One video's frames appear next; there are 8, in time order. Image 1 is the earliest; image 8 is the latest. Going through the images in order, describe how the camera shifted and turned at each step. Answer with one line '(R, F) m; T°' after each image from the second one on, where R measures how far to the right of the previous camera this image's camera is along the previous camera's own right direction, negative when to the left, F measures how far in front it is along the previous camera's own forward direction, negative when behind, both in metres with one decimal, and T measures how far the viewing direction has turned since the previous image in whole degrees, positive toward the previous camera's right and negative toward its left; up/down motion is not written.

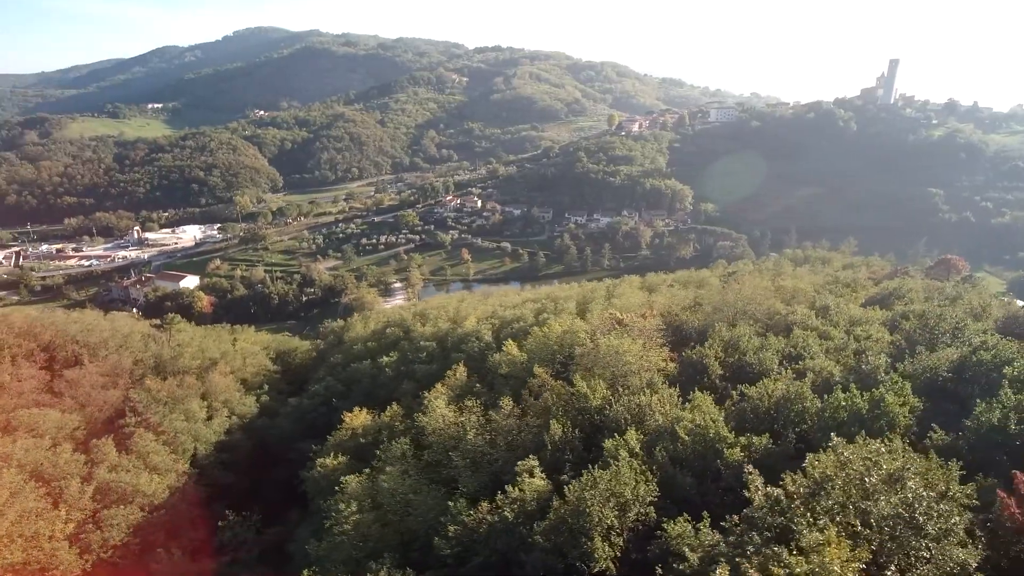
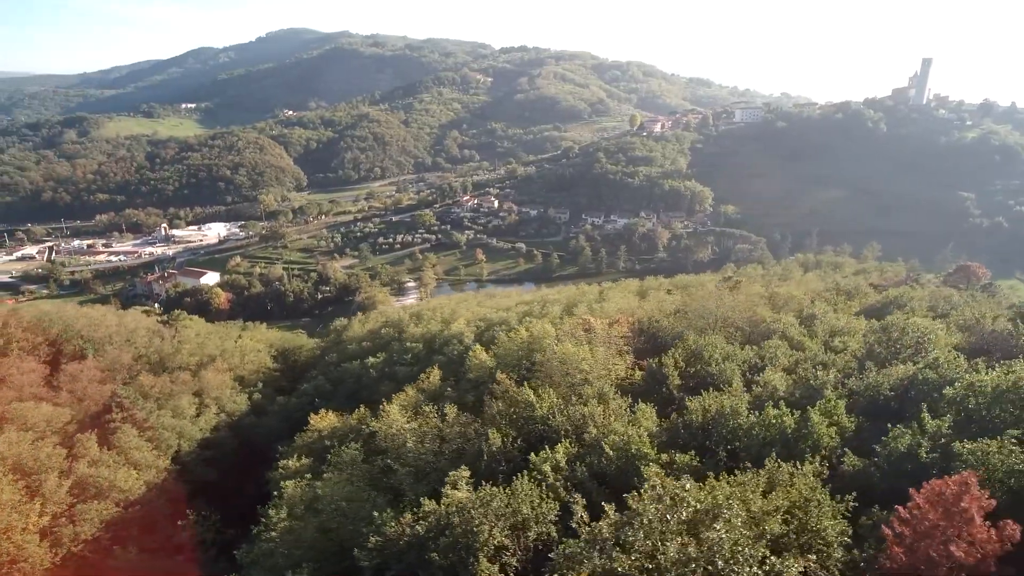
(+1.5, +0.3) m; -2°
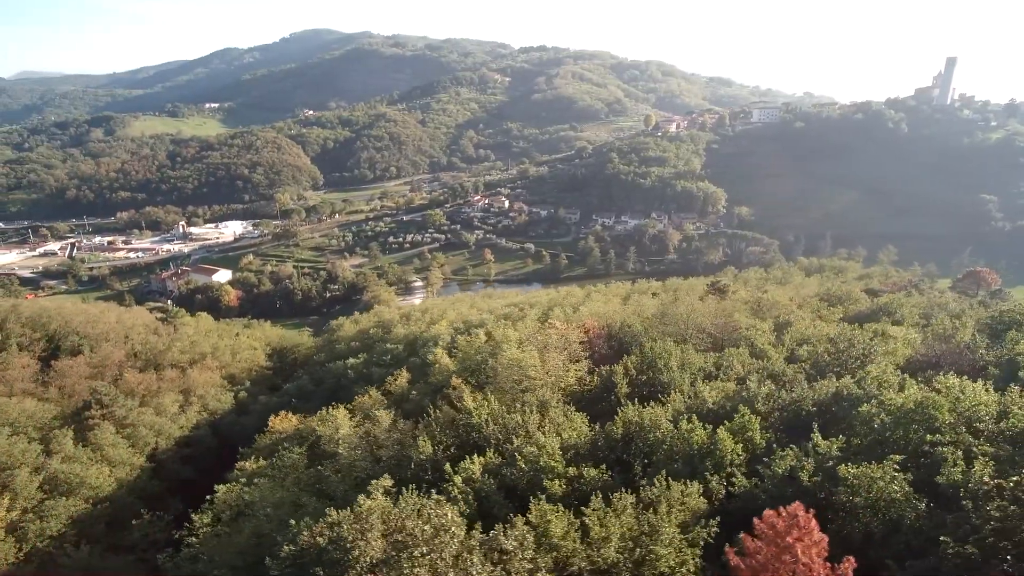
(+1.5, +0.2) m; -2°
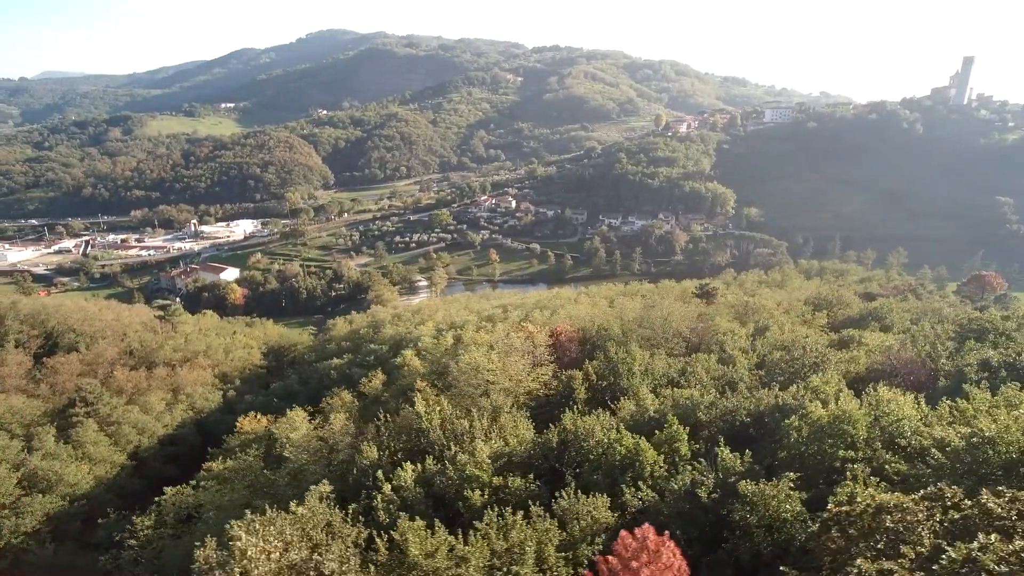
(+1.1, +0.2) m; -1°
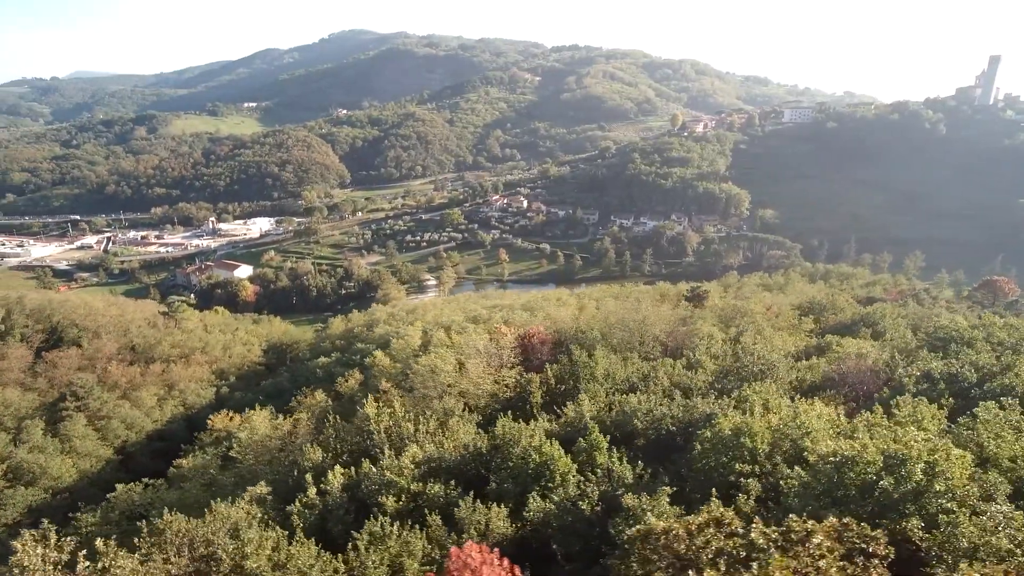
(+1.2, +0.1) m; -2°
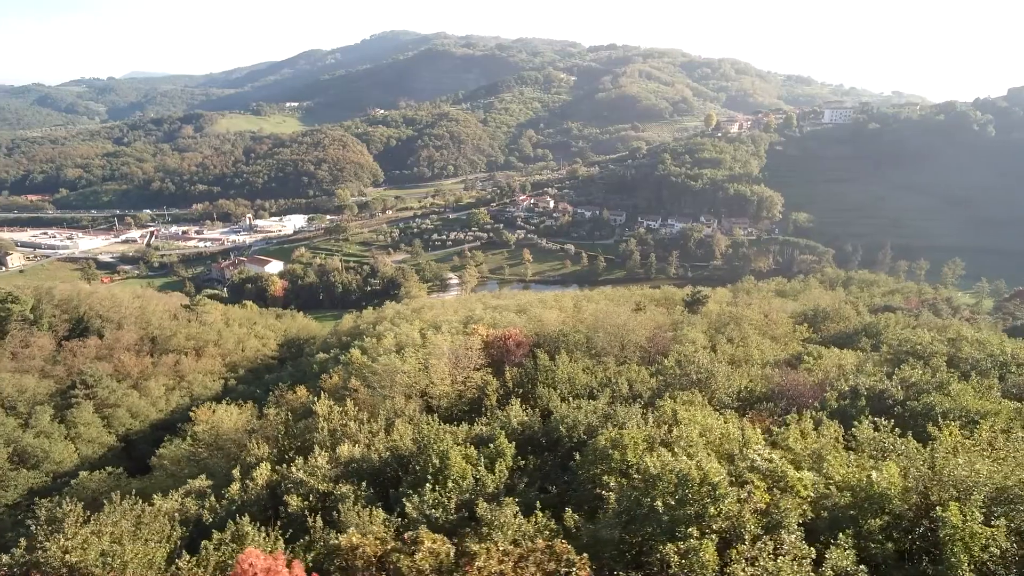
(+1.5, +0.1) m; -3°
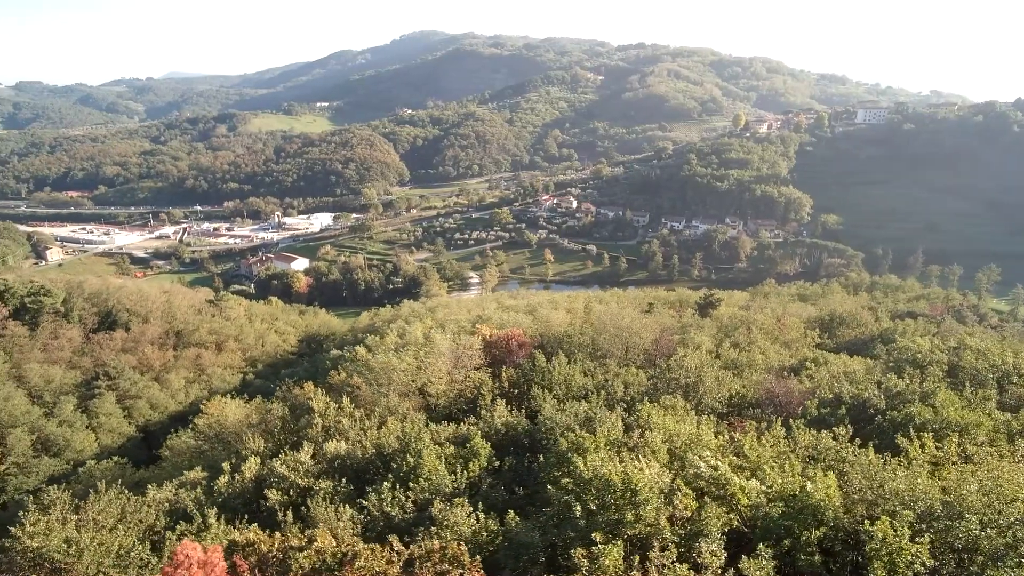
(+0.6, 0.0) m; -3°
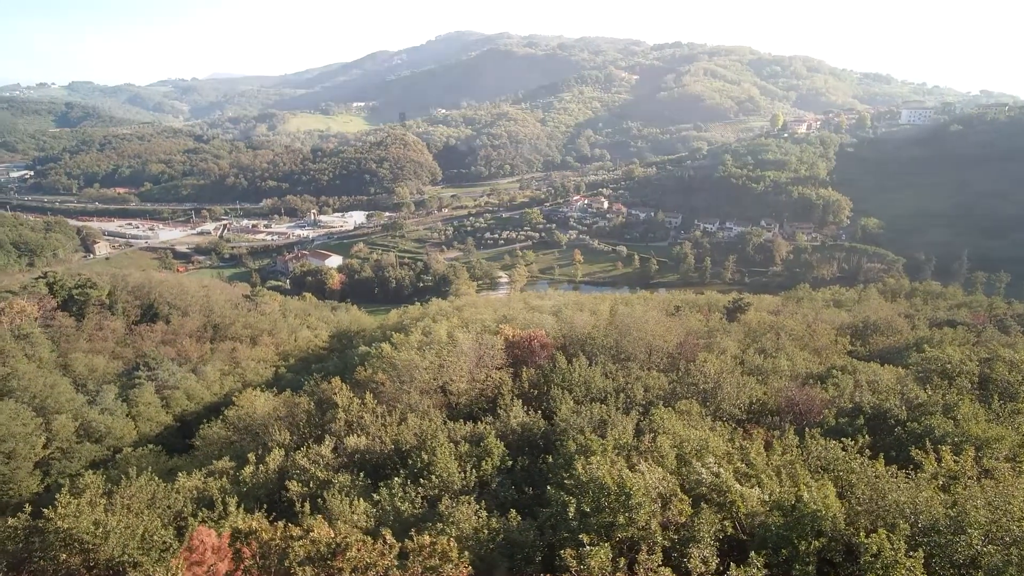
(+0.2, -0.1) m; -3°
